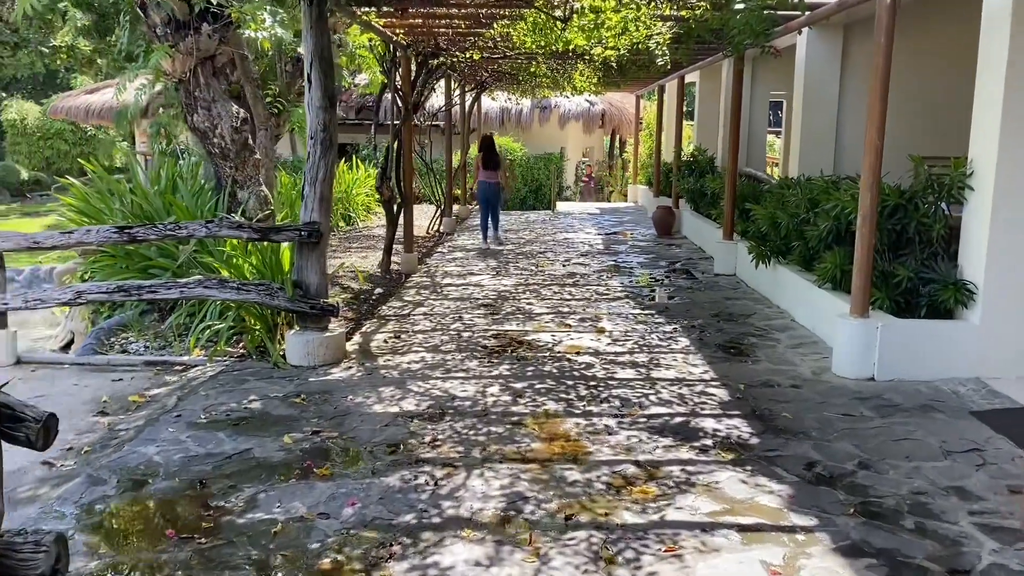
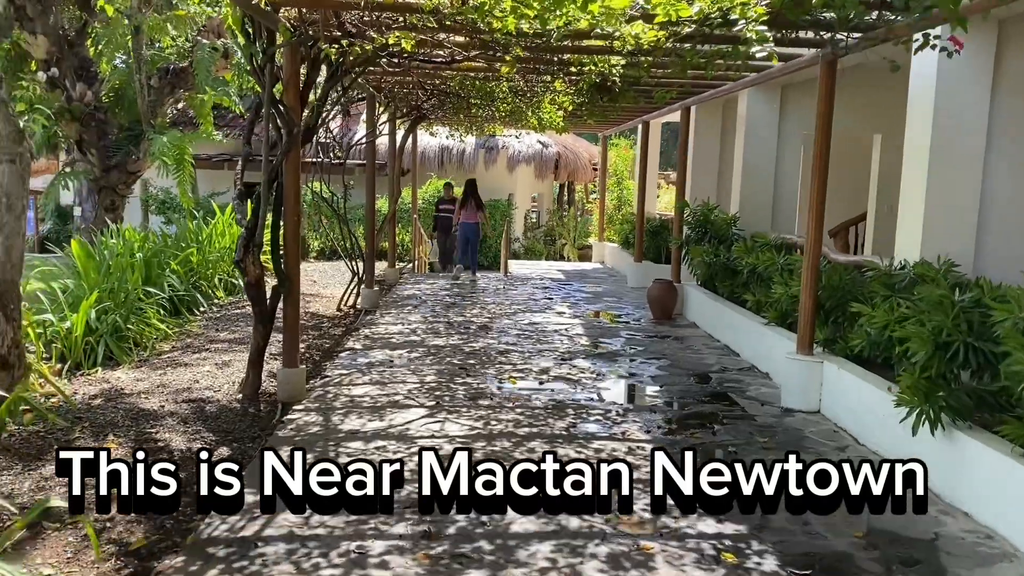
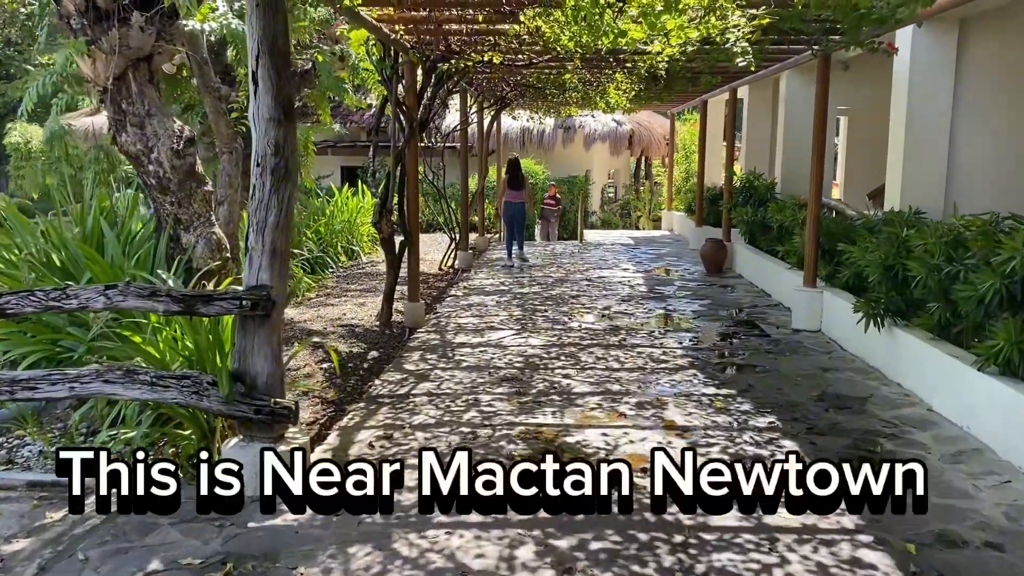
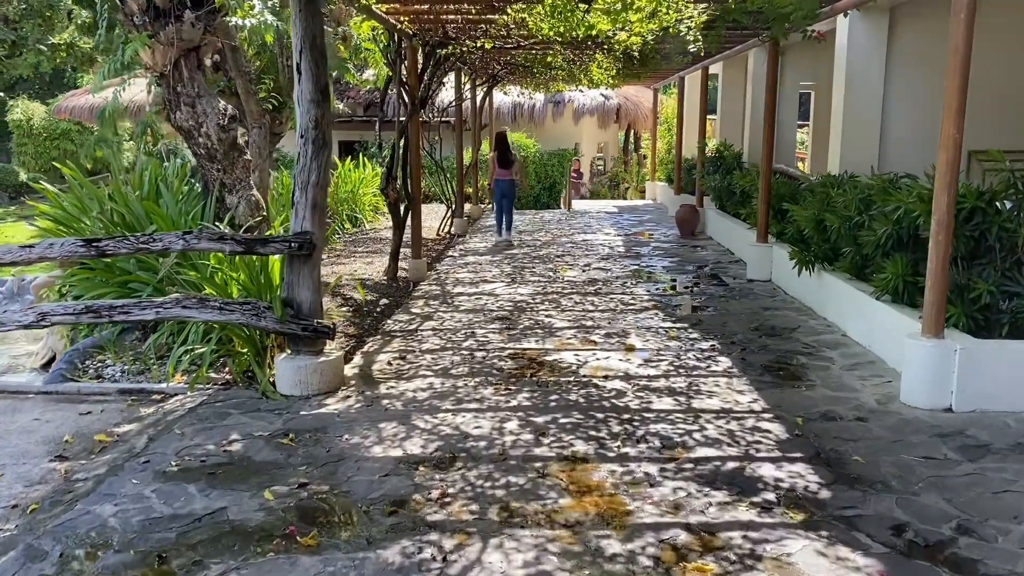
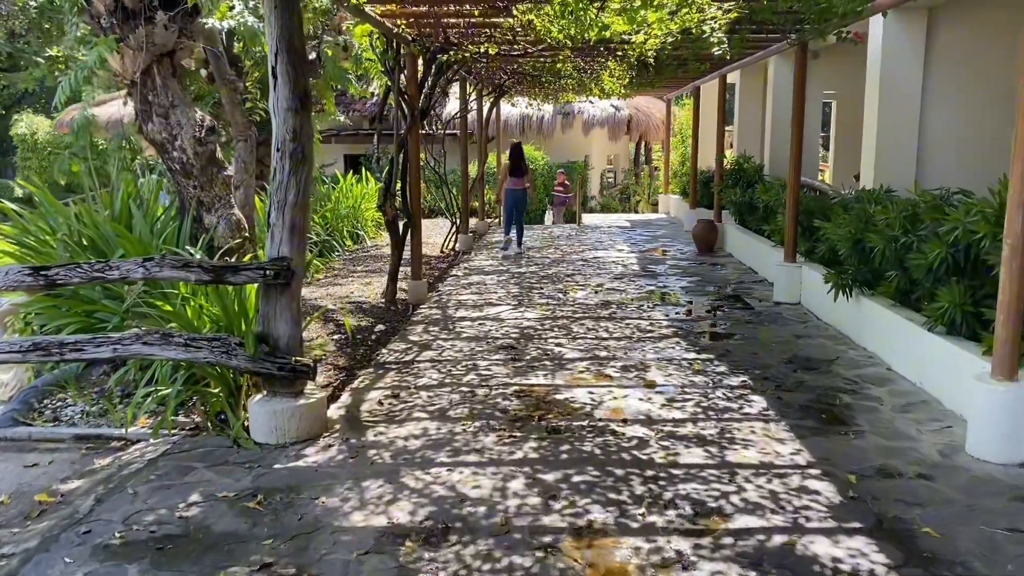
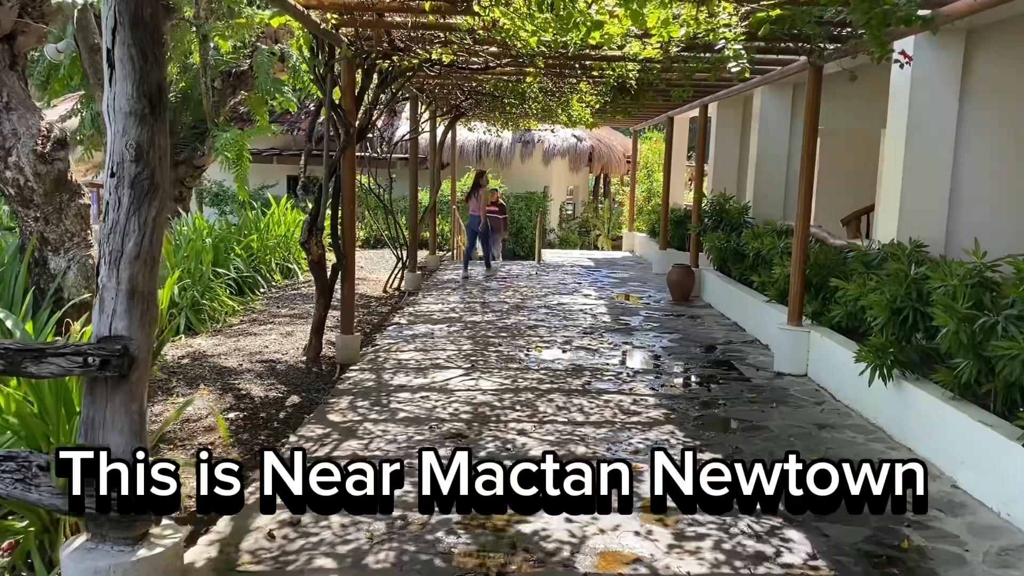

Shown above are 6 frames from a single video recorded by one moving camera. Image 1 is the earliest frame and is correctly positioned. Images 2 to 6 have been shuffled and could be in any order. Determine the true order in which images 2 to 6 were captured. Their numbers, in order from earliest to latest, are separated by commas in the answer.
4, 5, 3, 6, 2
